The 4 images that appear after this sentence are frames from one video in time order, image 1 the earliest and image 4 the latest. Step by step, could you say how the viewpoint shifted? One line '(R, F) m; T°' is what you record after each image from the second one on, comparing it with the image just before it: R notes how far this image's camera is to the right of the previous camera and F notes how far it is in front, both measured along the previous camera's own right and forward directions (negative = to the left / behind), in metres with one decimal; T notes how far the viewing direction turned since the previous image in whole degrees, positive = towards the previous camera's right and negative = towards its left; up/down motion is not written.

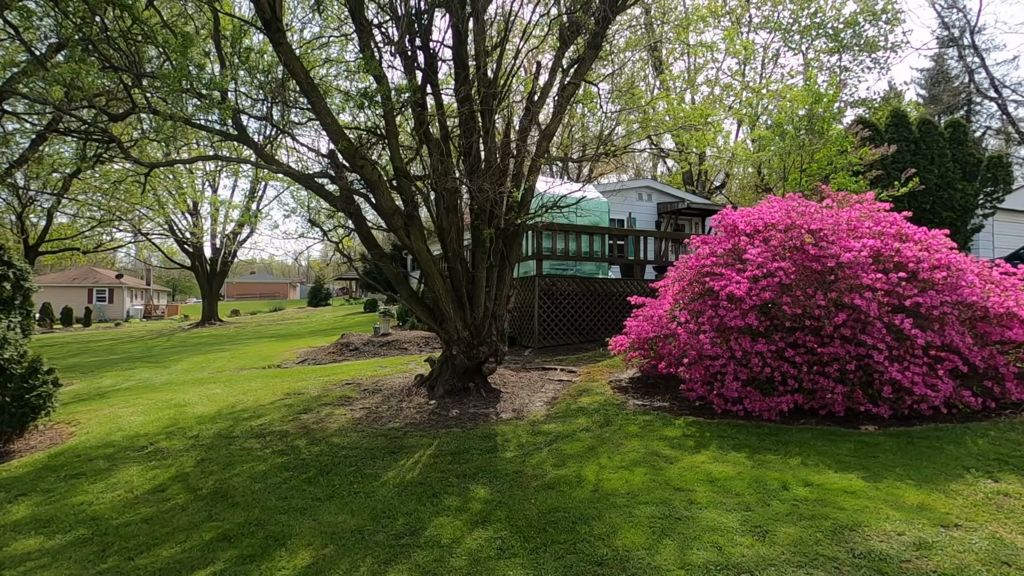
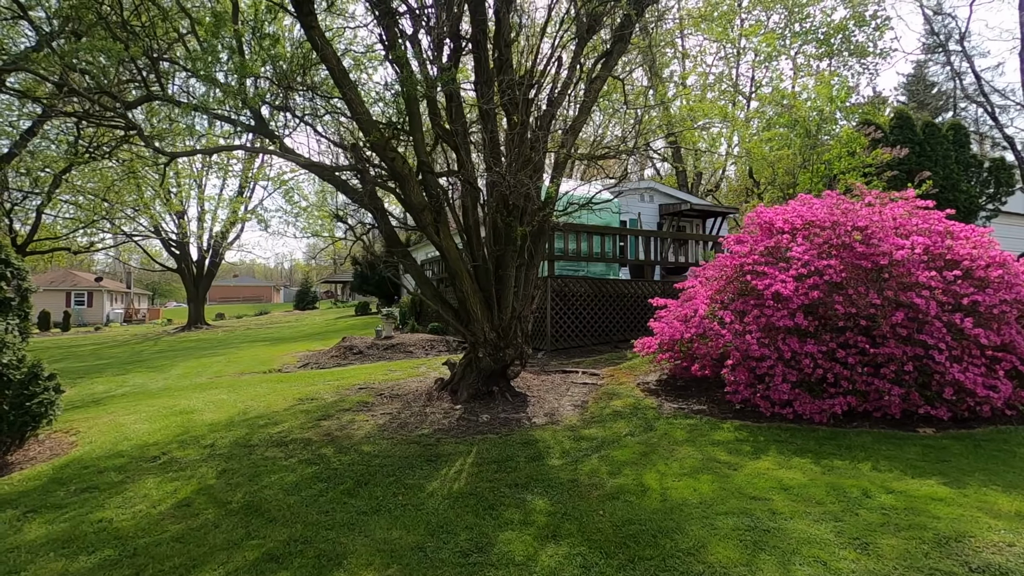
(-0.5, +0.2) m; +2°
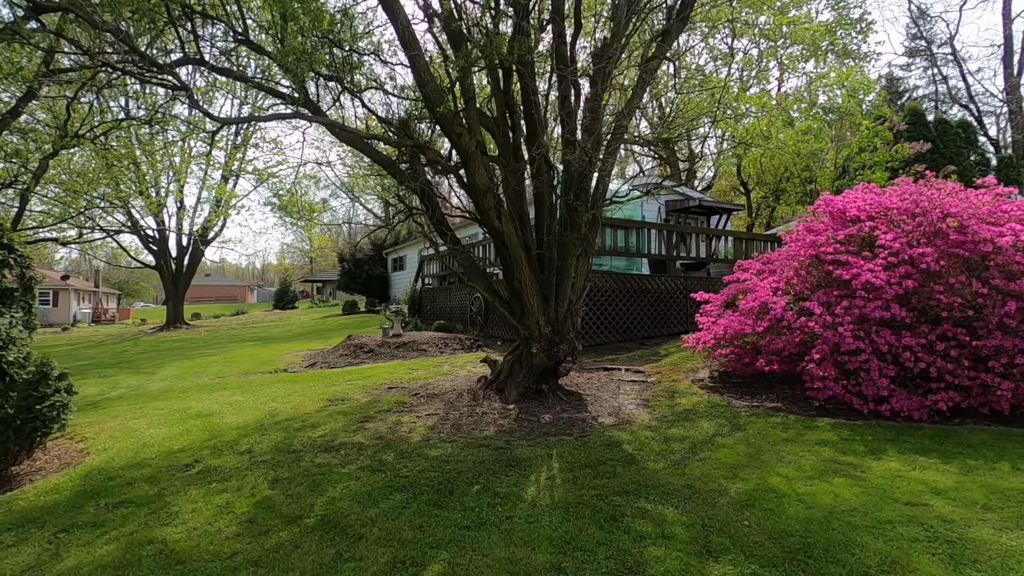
(-0.8, +0.4) m; +3°
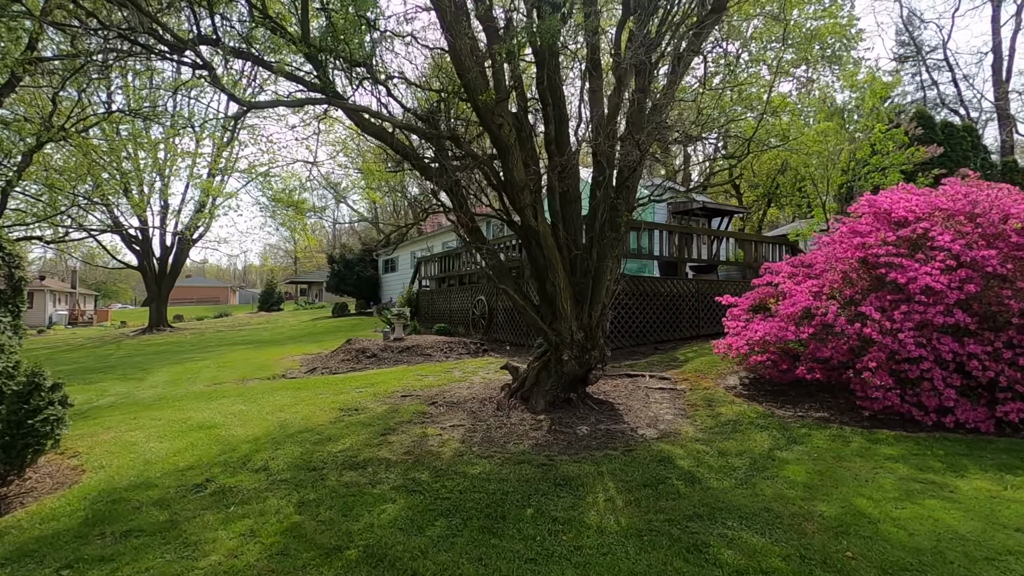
(-0.4, +0.3) m; +2°
